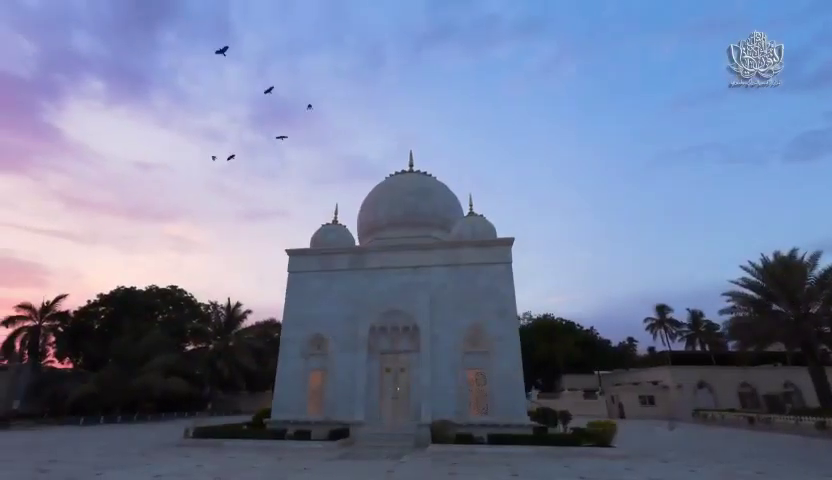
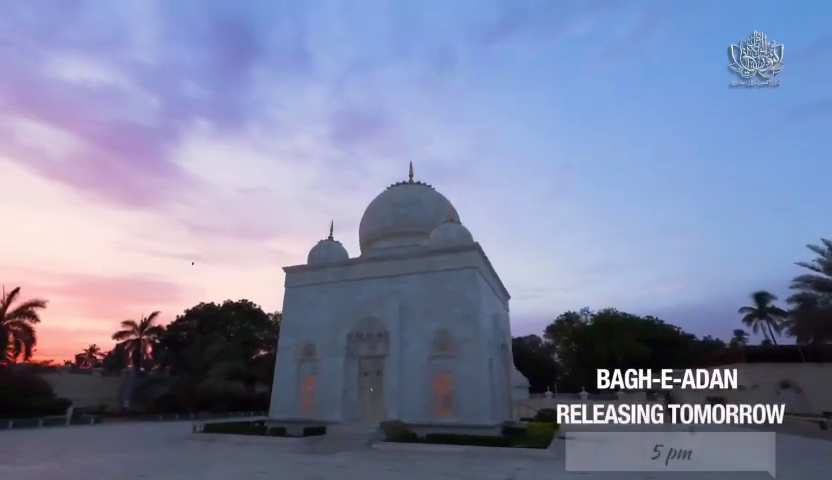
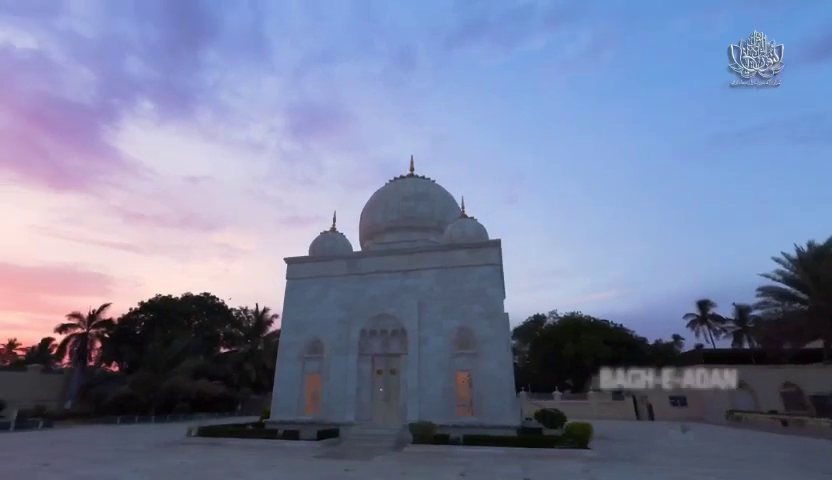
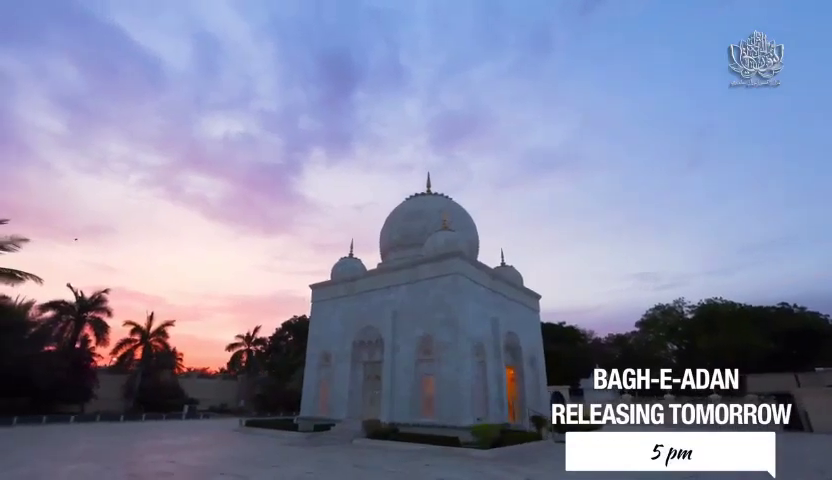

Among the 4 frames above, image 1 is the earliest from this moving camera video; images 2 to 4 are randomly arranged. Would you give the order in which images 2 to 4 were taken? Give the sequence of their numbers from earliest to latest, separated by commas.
3, 2, 4
